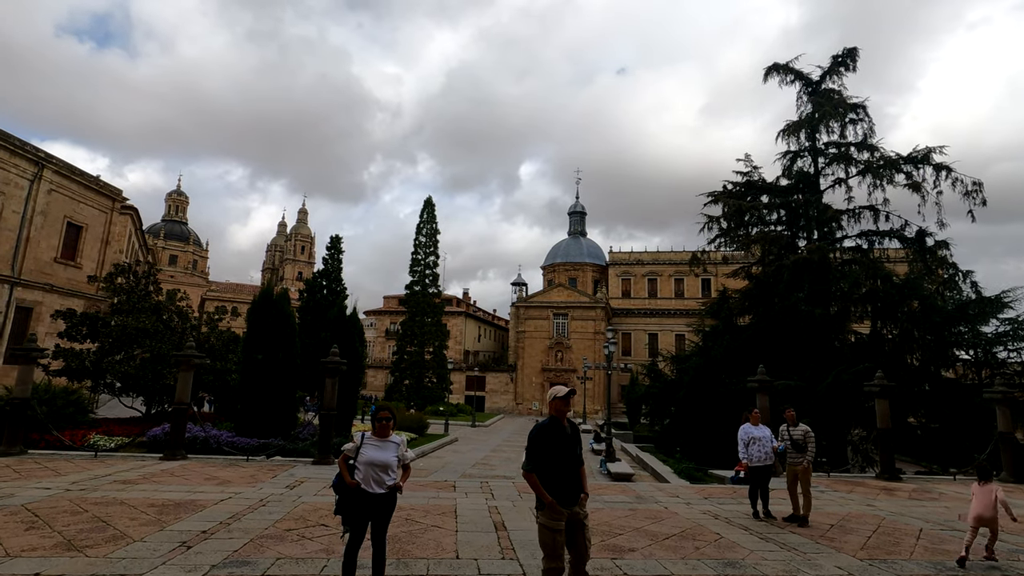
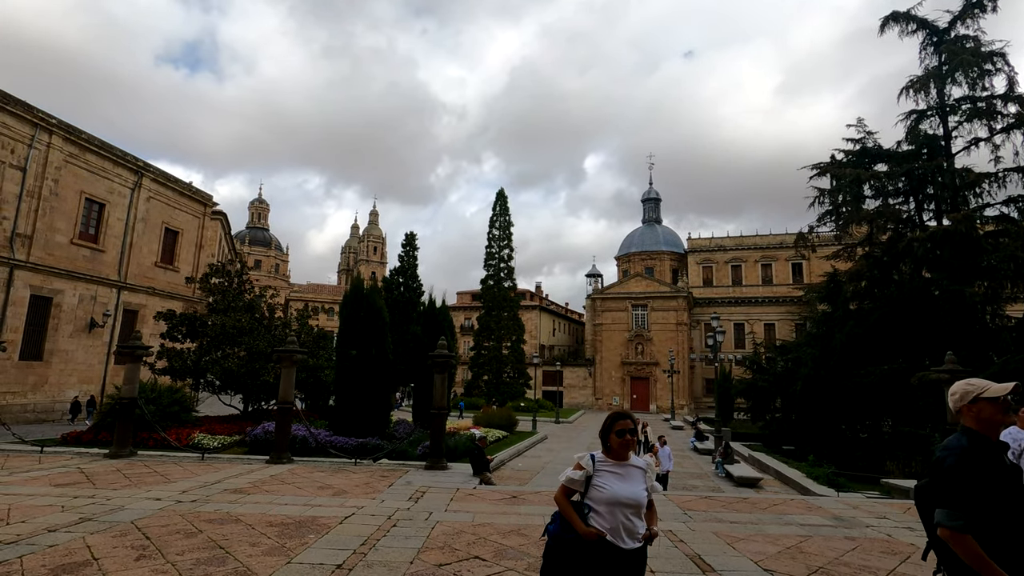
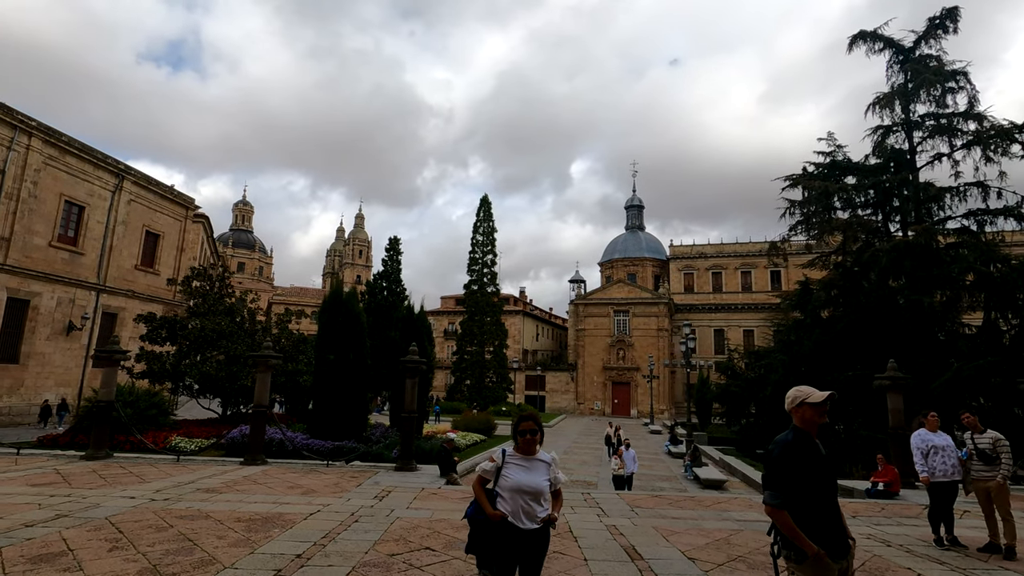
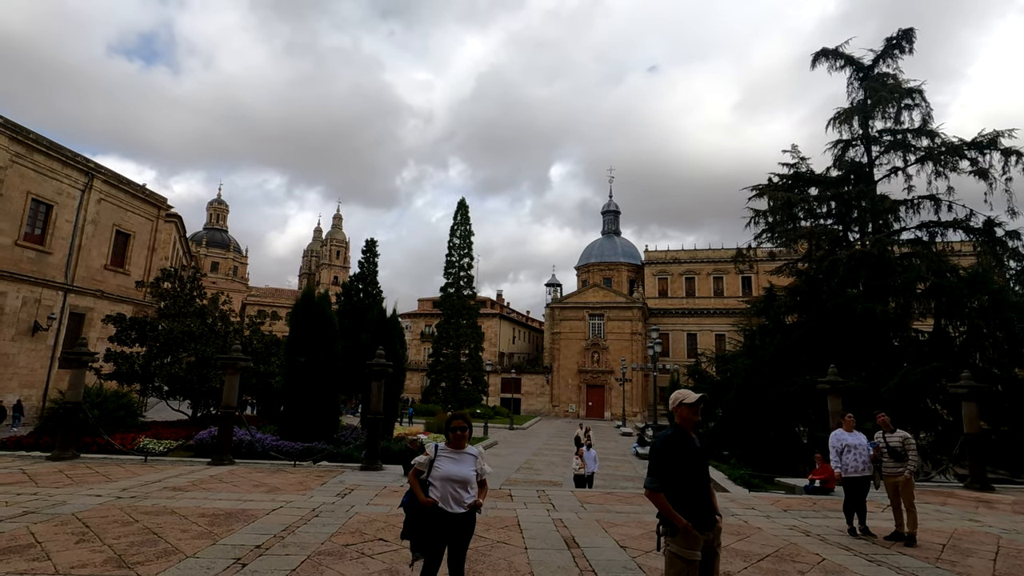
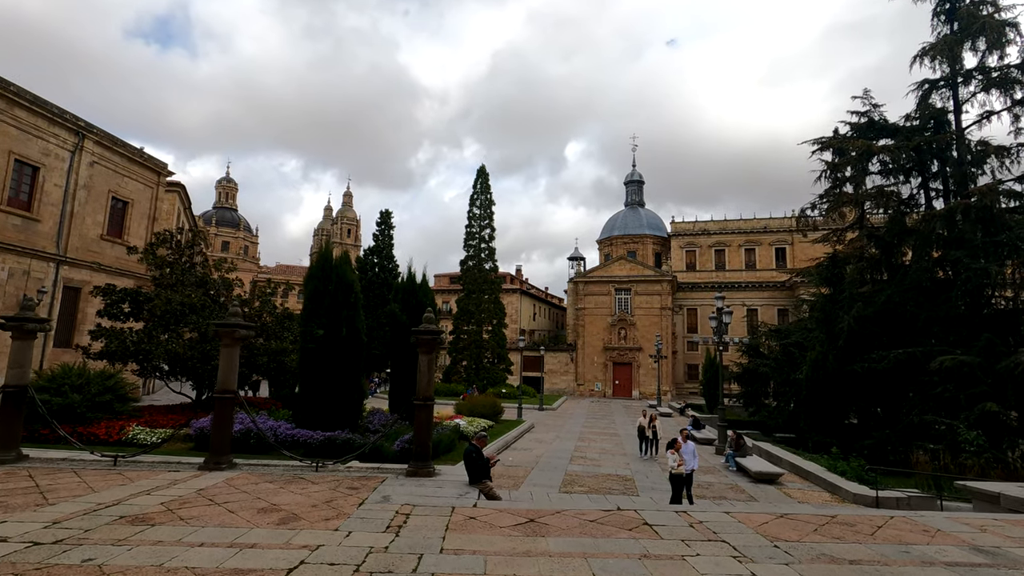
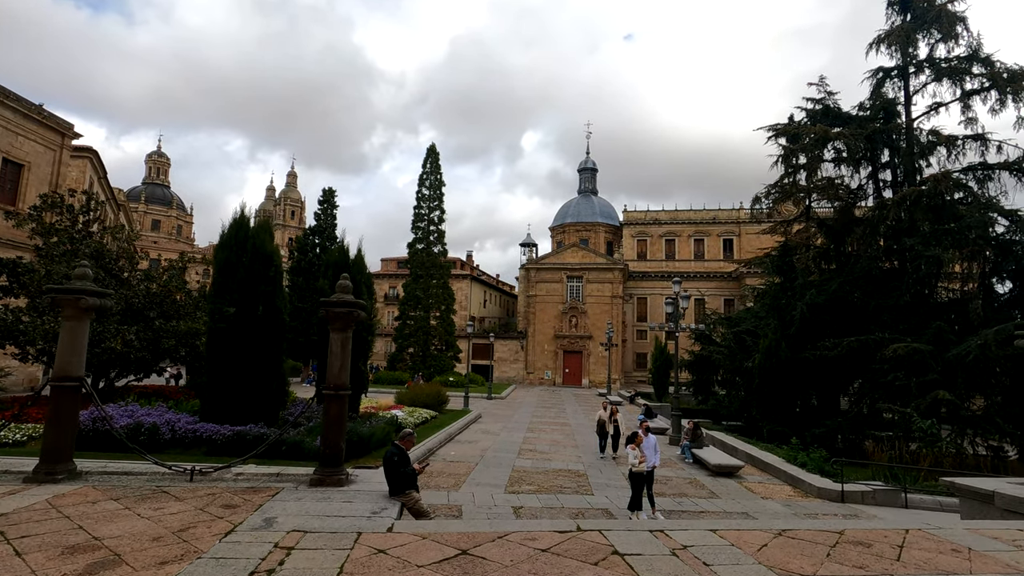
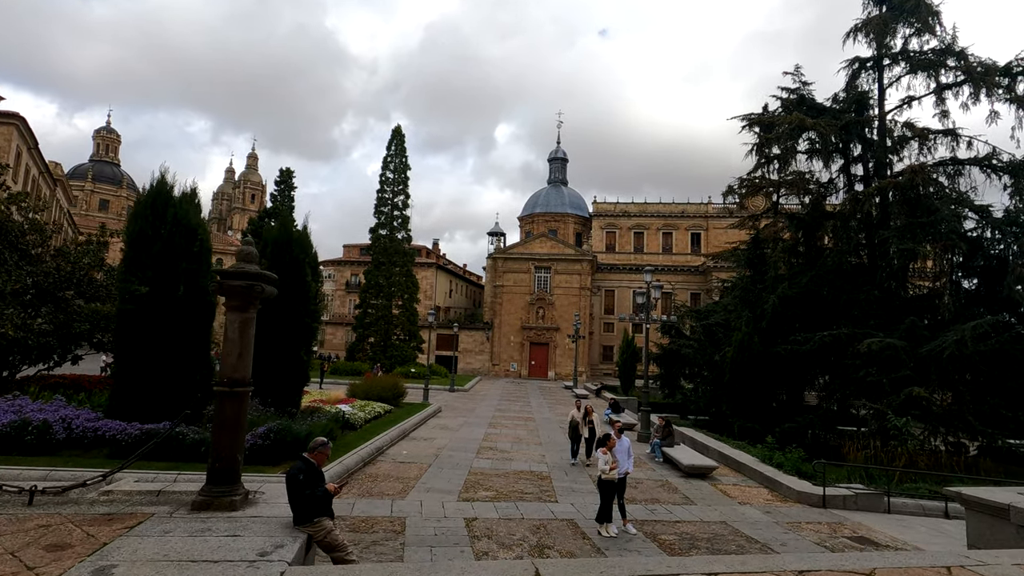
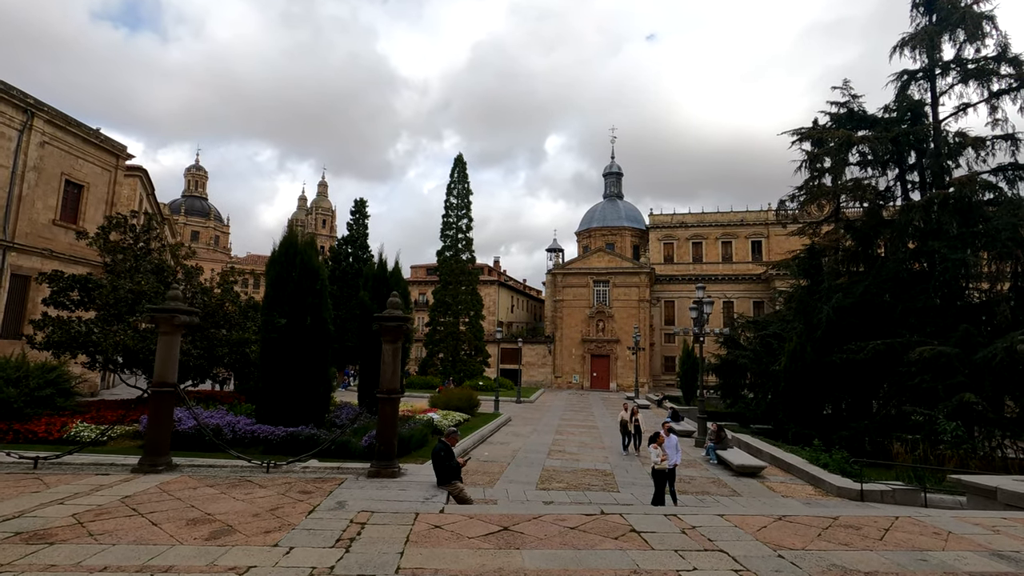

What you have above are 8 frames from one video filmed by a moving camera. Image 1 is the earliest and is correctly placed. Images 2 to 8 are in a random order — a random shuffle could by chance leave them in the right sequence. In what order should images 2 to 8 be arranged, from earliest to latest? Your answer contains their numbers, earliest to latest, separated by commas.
4, 3, 2, 5, 8, 6, 7
